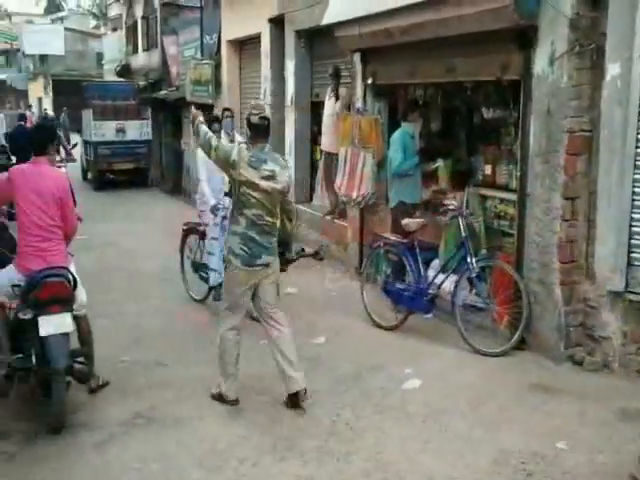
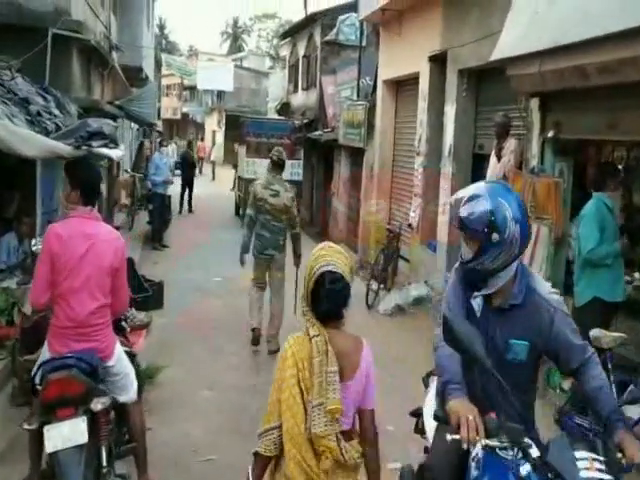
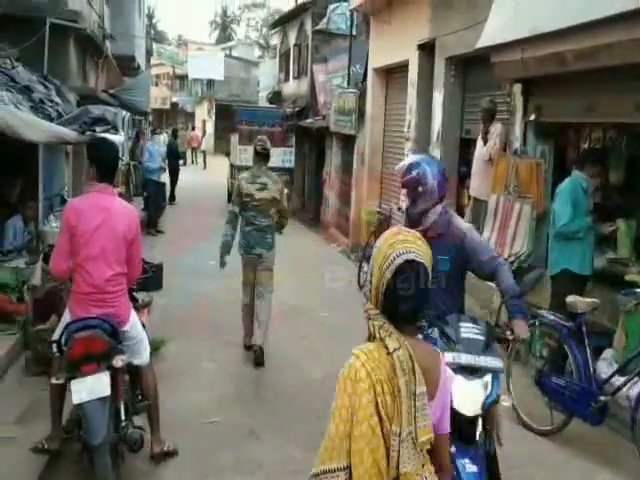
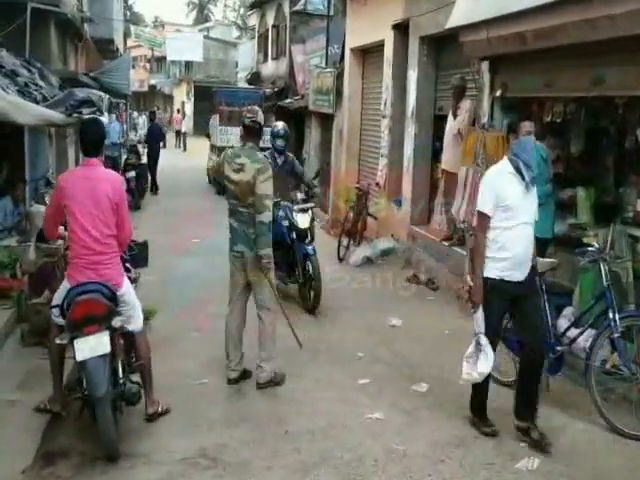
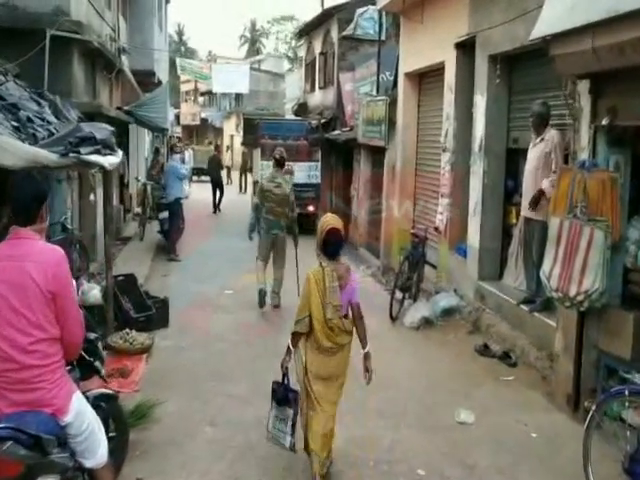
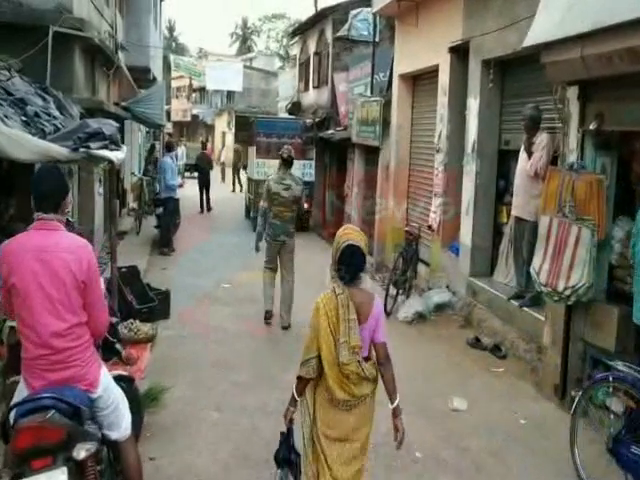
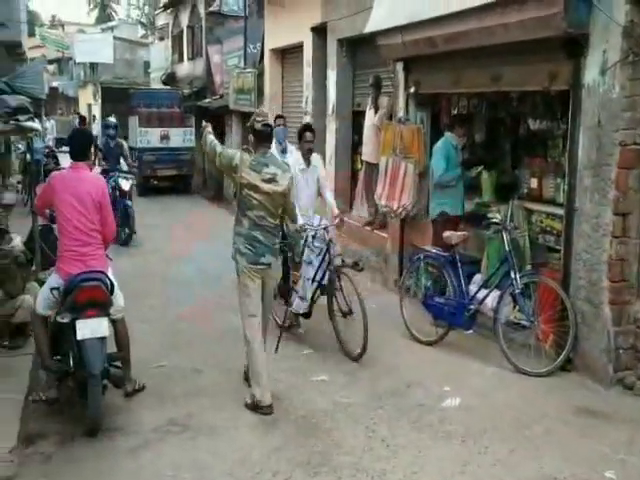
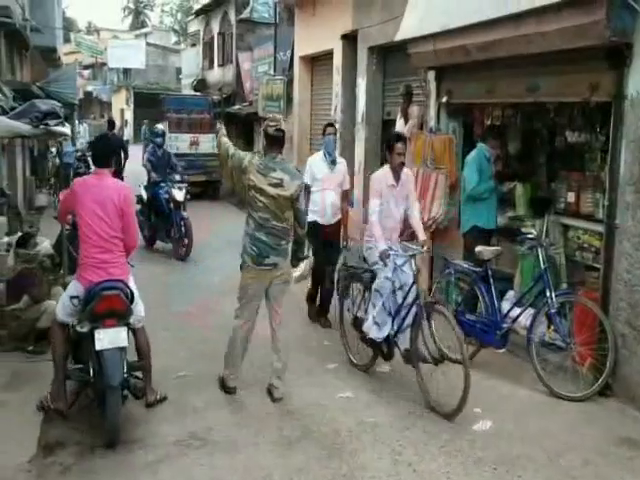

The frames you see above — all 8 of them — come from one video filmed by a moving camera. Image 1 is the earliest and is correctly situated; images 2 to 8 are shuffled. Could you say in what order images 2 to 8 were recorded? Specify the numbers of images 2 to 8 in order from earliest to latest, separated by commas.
7, 8, 4, 3, 2, 6, 5
